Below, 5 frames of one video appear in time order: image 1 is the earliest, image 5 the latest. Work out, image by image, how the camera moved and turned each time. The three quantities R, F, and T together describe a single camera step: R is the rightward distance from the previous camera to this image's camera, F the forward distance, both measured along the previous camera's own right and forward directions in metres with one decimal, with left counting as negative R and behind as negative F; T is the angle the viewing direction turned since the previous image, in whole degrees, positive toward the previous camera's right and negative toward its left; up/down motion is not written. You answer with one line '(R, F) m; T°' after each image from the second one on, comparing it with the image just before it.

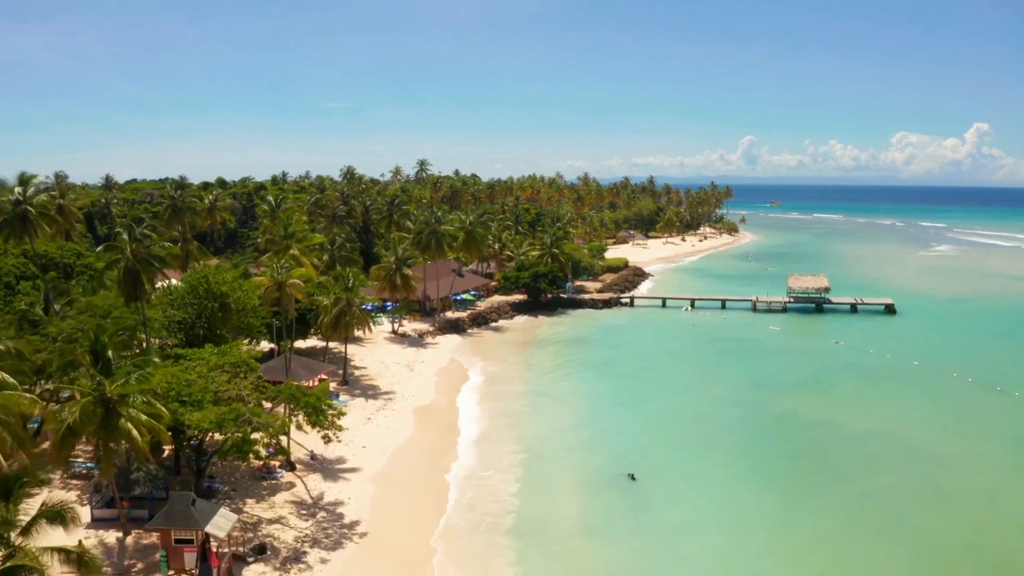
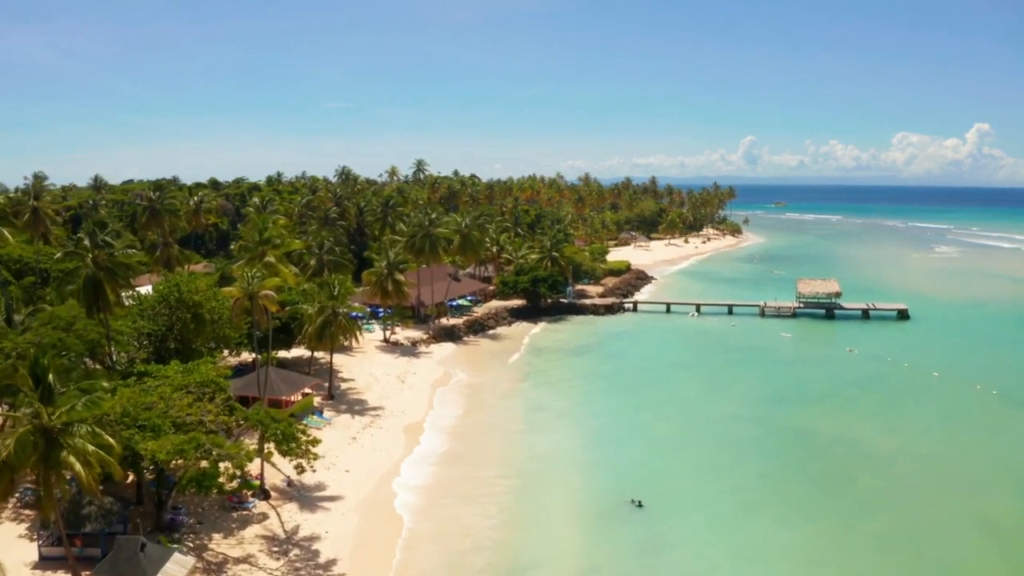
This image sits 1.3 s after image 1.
(+0.2, +2.3) m; 0°
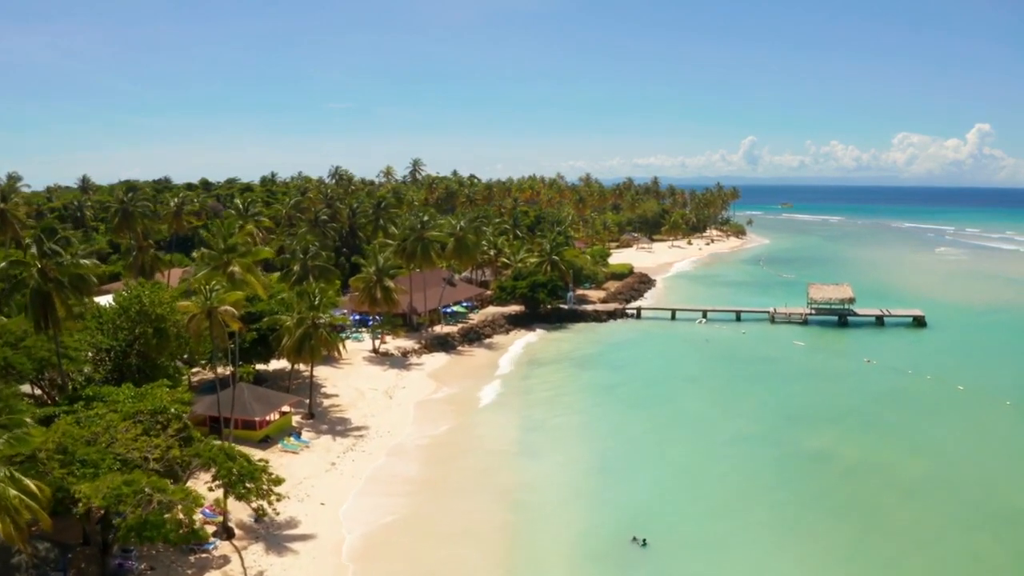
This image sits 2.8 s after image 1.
(+0.2, +2.7) m; 0°
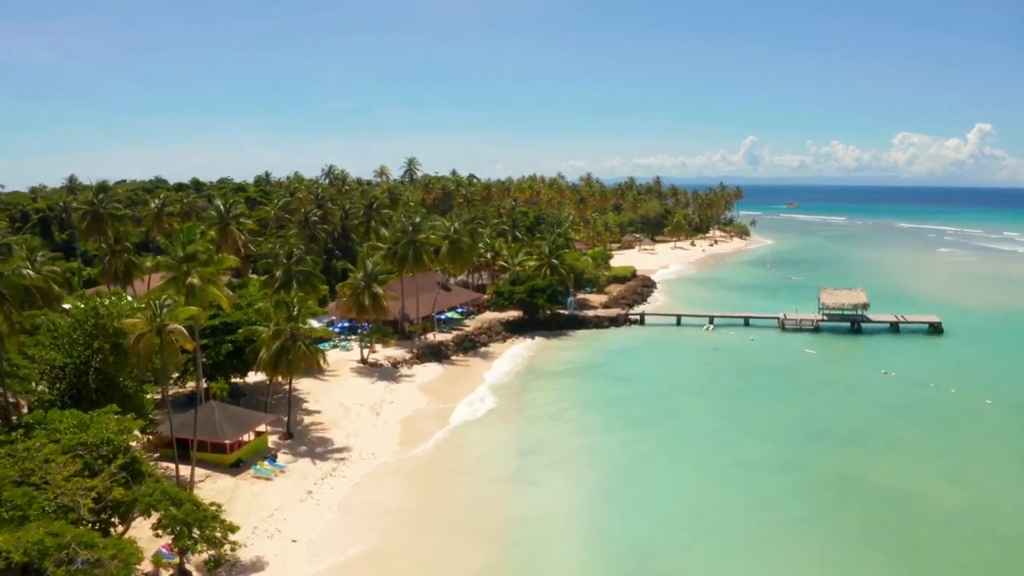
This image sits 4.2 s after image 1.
(+0.2, +2.5) m; 0°
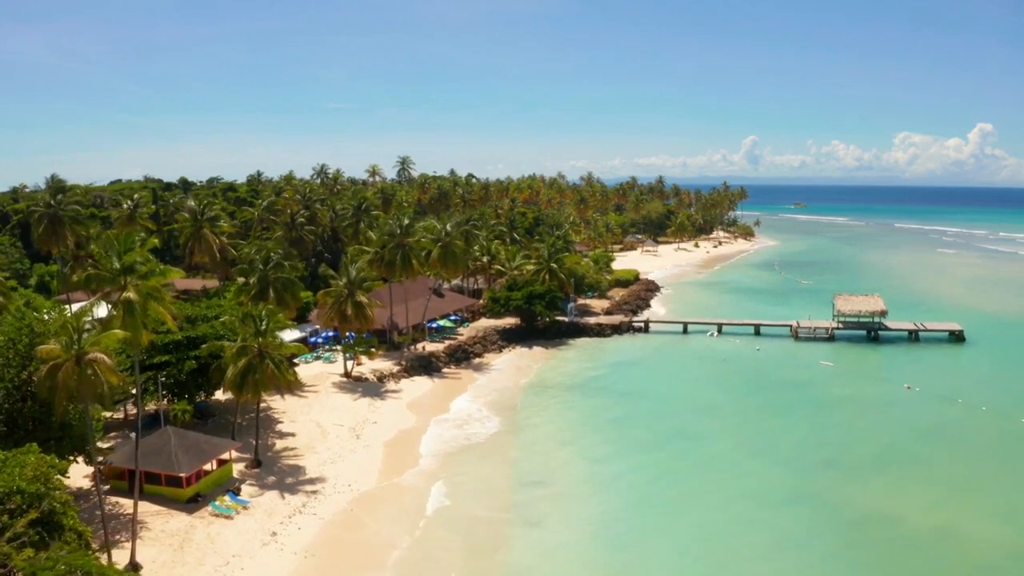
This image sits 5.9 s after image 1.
(+0.3, +2.9) m; 0°
